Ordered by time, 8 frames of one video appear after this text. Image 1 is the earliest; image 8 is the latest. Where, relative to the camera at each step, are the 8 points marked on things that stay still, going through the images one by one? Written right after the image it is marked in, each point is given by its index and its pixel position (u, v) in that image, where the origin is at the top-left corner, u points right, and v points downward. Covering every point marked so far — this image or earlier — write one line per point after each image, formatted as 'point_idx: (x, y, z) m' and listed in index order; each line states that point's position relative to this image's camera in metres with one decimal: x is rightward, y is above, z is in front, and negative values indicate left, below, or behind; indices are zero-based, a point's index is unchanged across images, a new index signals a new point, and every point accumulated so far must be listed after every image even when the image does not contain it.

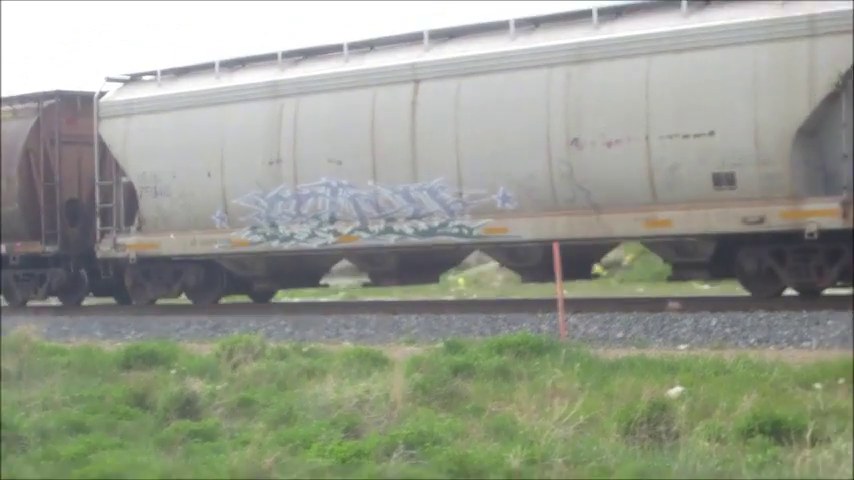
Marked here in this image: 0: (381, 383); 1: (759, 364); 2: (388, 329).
0: (-0.3, -0.9, +6.9) m
1: (+1.9, -0.7, +6.4) m
2: (-0.4, -0.7, +8.3) m
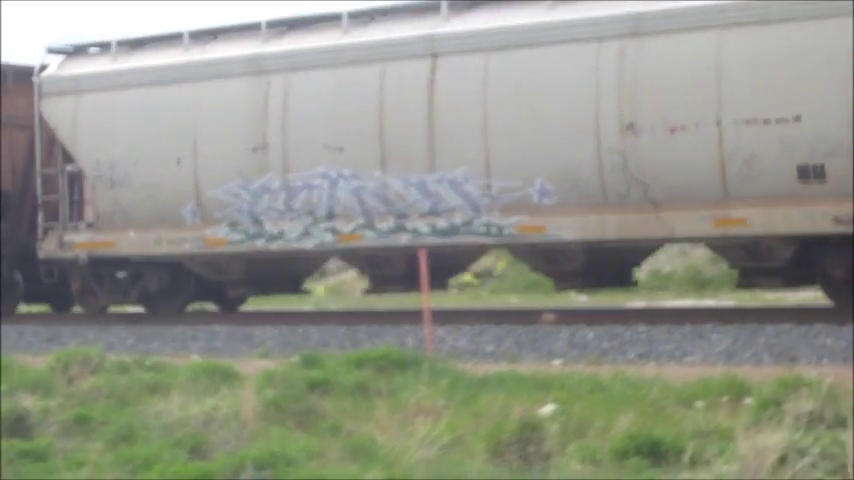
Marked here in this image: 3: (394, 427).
0: (-1.1, -0.9, +6.2) m
1: (+1.1, -0.7, +5.7) m
2: (-1.2, -0.7, +7.6) m
3: (-0.2, -1.0, +5.9) m
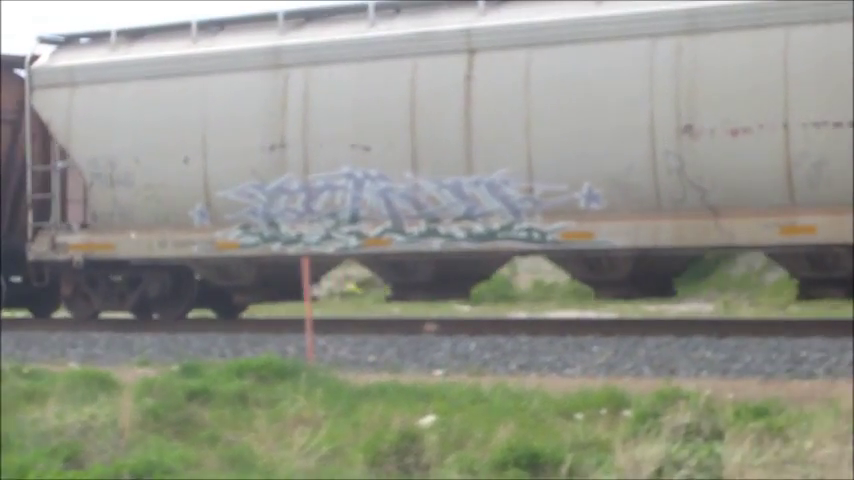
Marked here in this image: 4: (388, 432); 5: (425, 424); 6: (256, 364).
0: (-1.7, -0.9, +6.0) m
1: (+0.5, -0.8, +5.7) m
2: (-2.0, -0.7, +7.4) m
3: (-0.8, -1.0, +5.7) m
4: (-0.2, -0.9, +5.5) m
5: (0.0, -0.9, +5.6) m
6: (-1.0, -0.7, +6.4) m
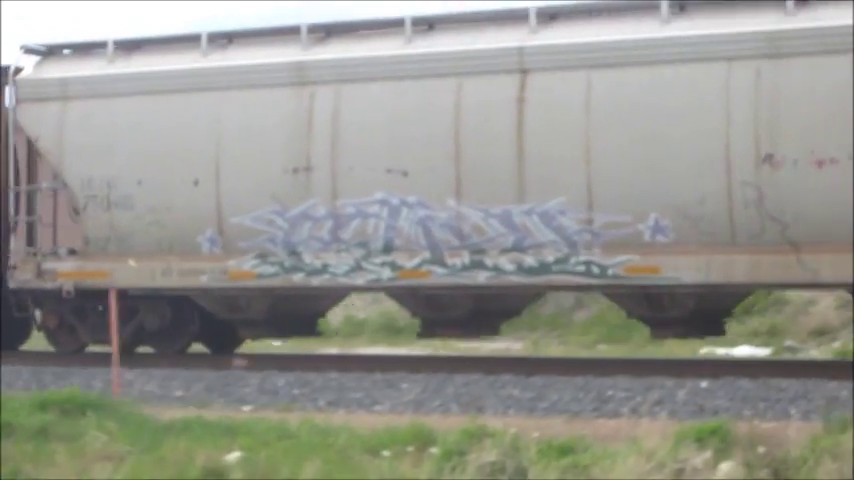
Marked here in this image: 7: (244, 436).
0: (-2.7, -1.0, +5.7) m
1: (-0.5, -0.9, +5.7) m
2: (-3.0, -0.9, +7.1) m
3: (-1.7, -1.1, +5.5) m
4: (-1.1, -1.1, +5.4) m
5: (-0.9, -1.1, +5.5) m
6: (-2.0, -0.9, +6.2) m
7: (-0.9, -1.0, +5.7) m
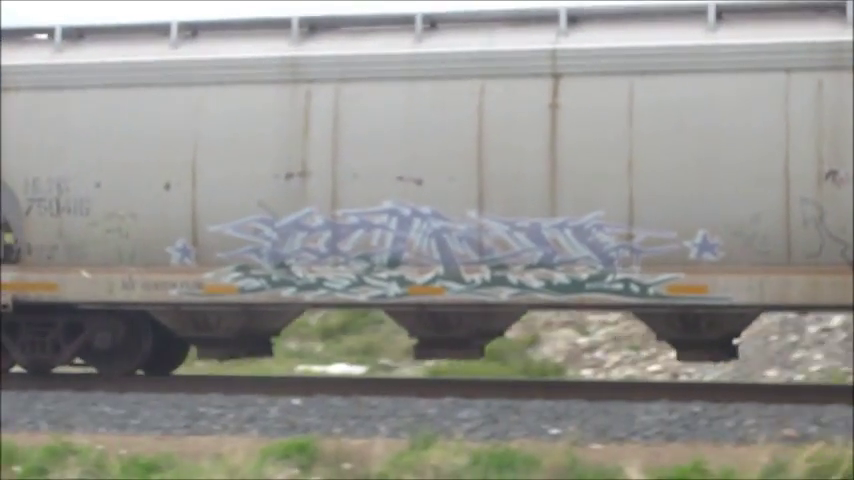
0: (-4.6, -1.1, +5.8) m
1: (-2.4, -1.0, +5.8) m
2: (-5.0, -1.0, +7.2) m
3: (-3.7, -1.2, +5.6) m
4: (-3.1, -1.2, +5.5) m
5: (-2.9, -1.2, +5.6) m
6: (-3.9, -1.0, +6.3) m
7: (-2.8, -1.1, +5.8) m
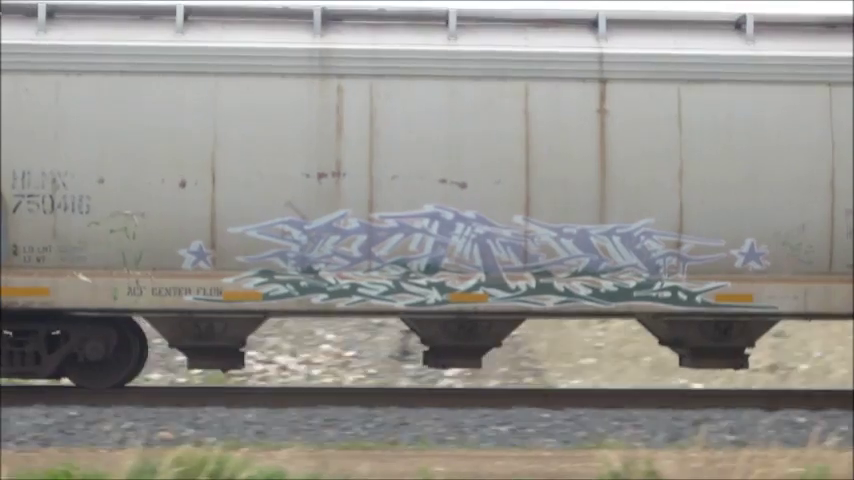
0: (-2.6, -0.8, +3.9) m
1: (-0.4, -0.8, +3.9) m
2: (-3.0, -0.7, +5.2) m
3: (-1.6, -1.0, +3.7) m
4: (-1.0, -0.9, +3.6) m
5: (-0.8, -0.9, +3.7) m
6: (-1.9, -0.7, +4.4) m
7: (-0.8, -0.8, +3.9) m
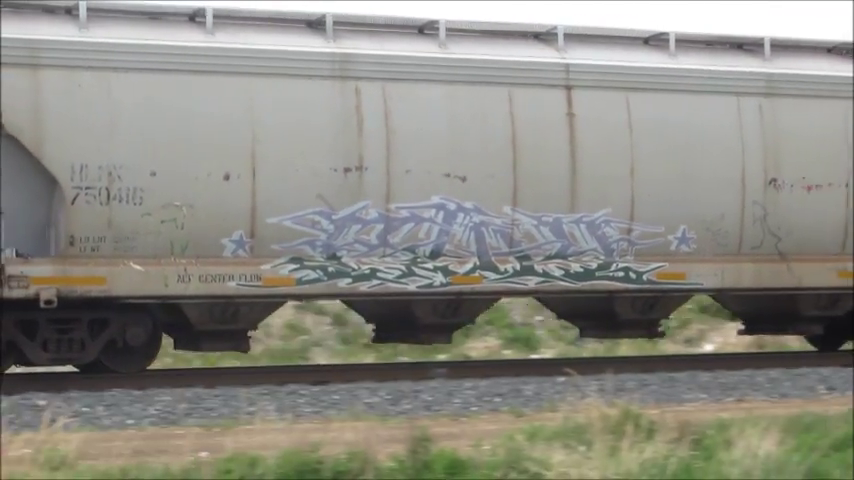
0: (+4.7, -0.9, +7.6) m
1: (+6.8, -0.8, +8.1) m
2: (+3.9, -0.8, +8.8) m
3: (+5.7, -1.0, +7.7) m
4: (+6.3, -1.0, +7.7) m
5: (+6.4, -0.9, +7.8) m
6: (+5.2, -0.7, +8.3) m
7: (+6.4, -0.9, +8.1) m
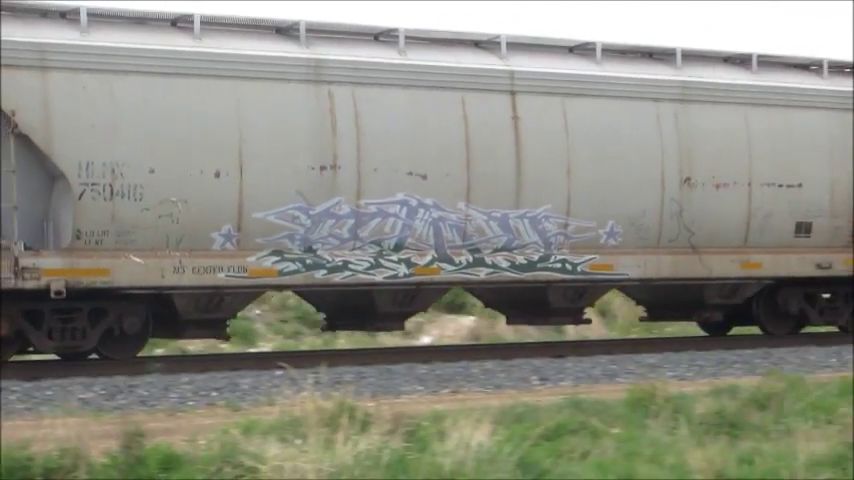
0: (+7.2, -0.8, +11.2) m
1: (+9.2, -0.8, +12.0) m
2: (+6.3, -0.7, +12.3) m
3: (+8.1, -1.0, +11.4) m
4: (+8.7, -0.9, +11.6) m
5: (+8.9, -0.9, +11.7) m
6: (+7.6, -0.7, +12.0) m
7: (+8.8, -0.8, +11.9) m
